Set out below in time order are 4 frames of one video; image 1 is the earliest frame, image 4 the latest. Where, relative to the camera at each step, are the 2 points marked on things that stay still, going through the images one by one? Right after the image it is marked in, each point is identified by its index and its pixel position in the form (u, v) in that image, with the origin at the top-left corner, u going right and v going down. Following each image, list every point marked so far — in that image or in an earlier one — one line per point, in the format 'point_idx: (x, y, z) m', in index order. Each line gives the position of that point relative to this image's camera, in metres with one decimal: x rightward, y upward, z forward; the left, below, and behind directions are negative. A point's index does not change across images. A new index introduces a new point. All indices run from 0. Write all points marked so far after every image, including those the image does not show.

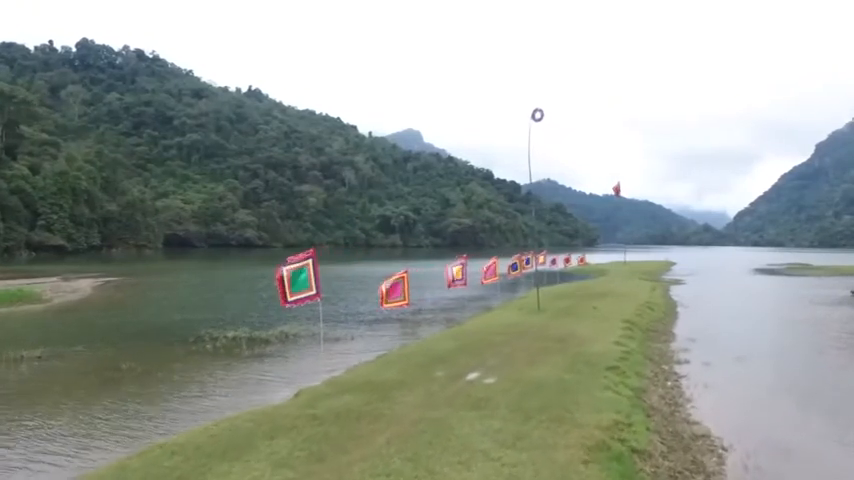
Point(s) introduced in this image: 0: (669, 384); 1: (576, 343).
0: (+6.2, -3.7, +16.4) m
1: (+4.3, -3.0, +18.6) m
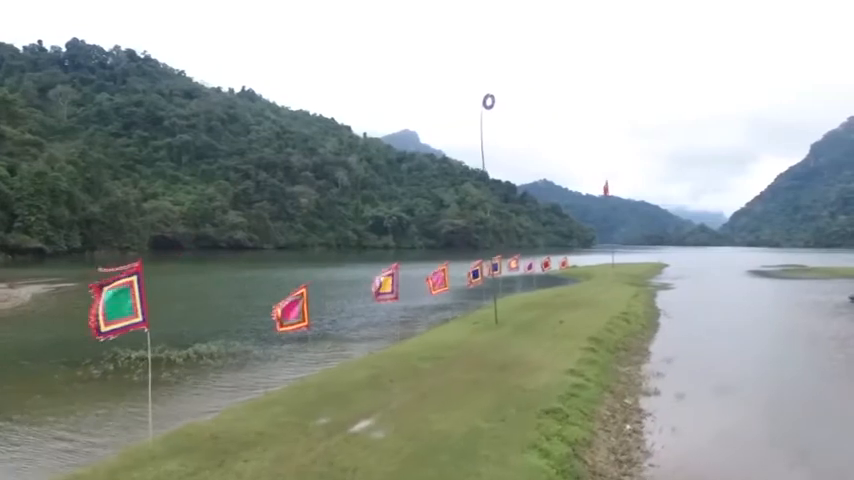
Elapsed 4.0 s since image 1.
0: (+4.0, -3.8, +13.0) m
1: (+2.1, -3.1, +15.2) m
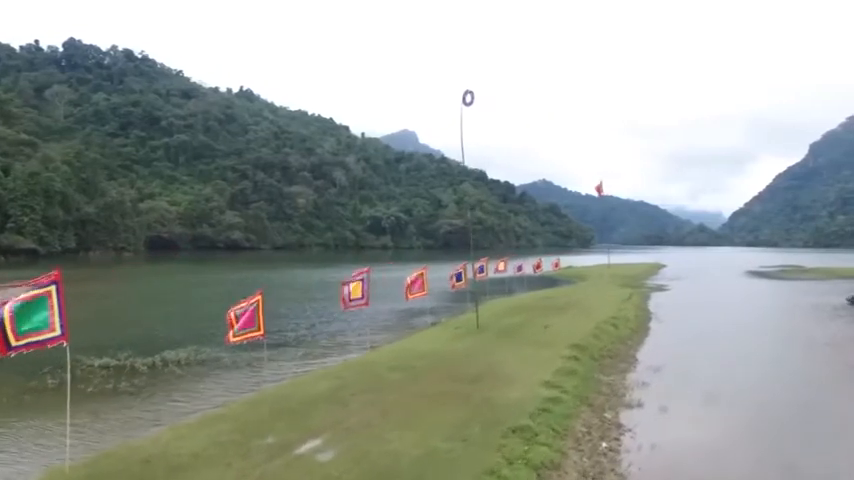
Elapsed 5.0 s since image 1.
0: (+3.3, -3.9, +12.1) m
1: (+1.4, -3.2, +14.3) m
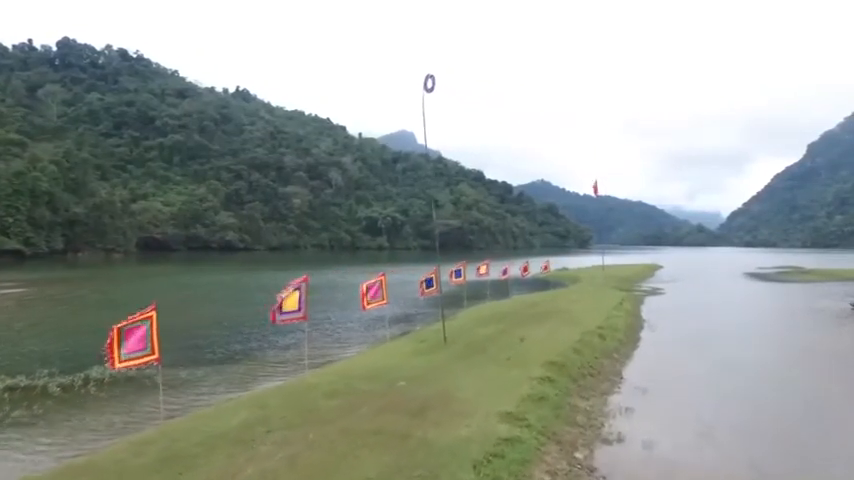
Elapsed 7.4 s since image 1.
0: (+2.1, -3.9, +9.6) m
1: (+0.2, -3.3, +11.8) m
